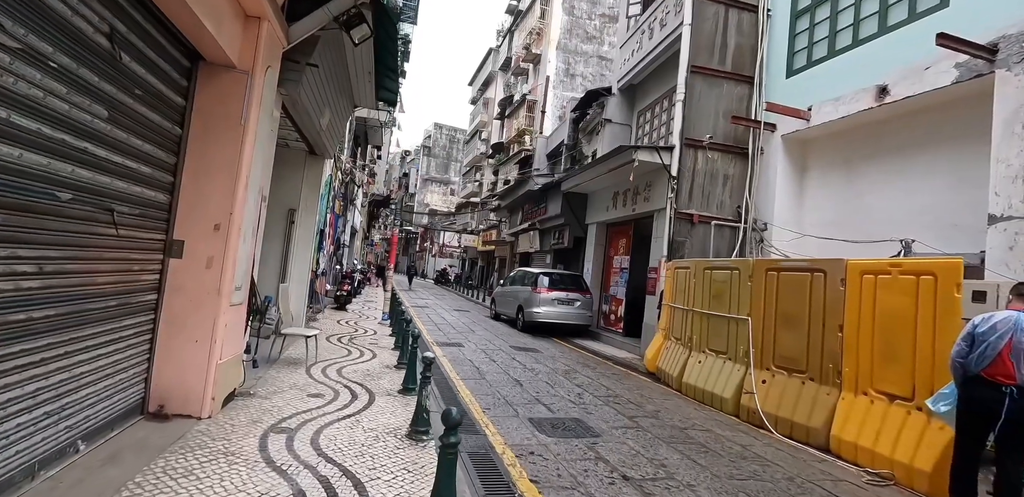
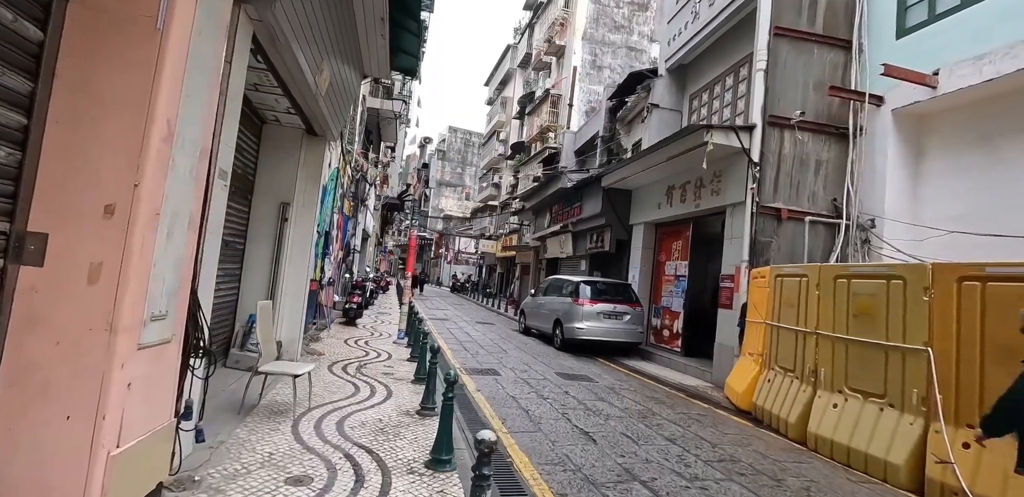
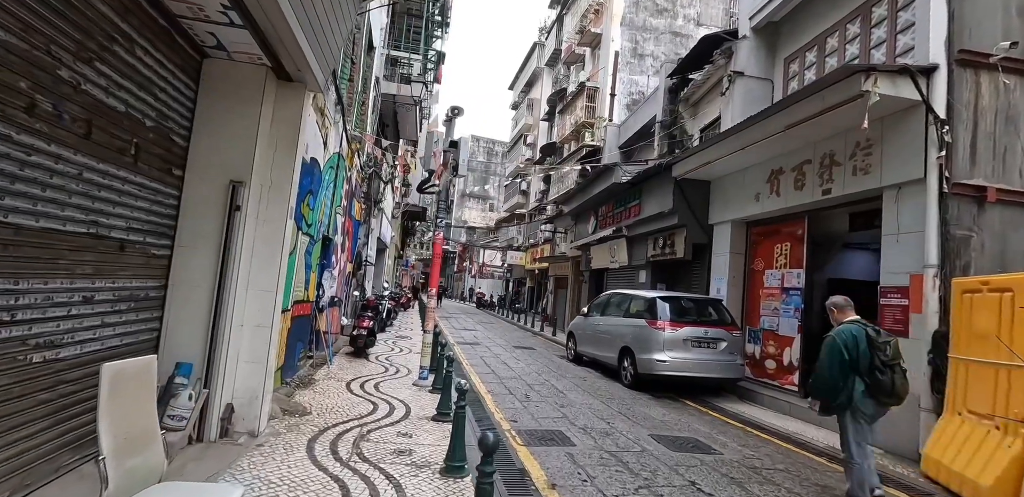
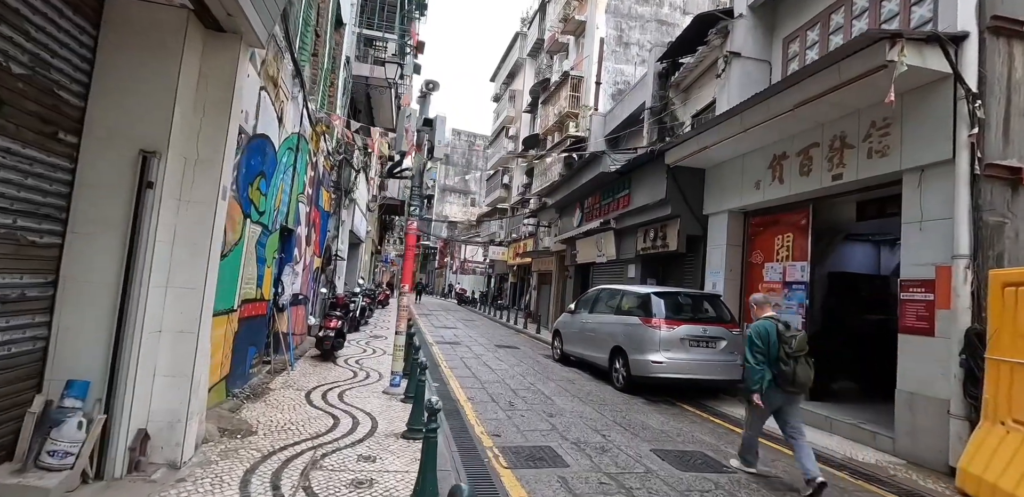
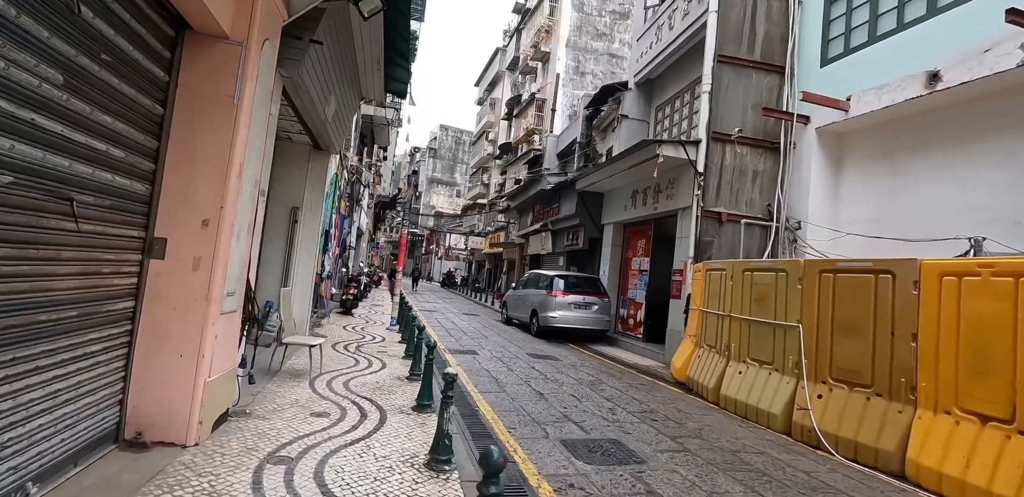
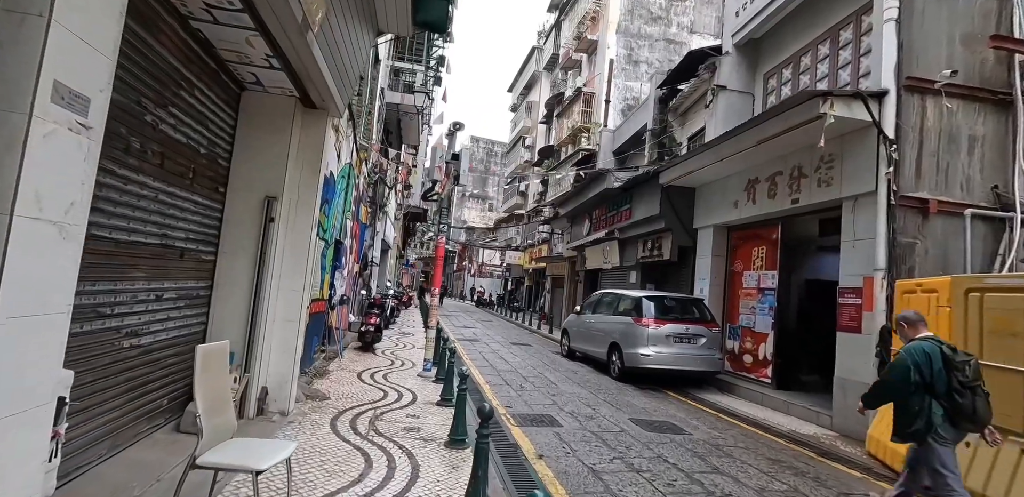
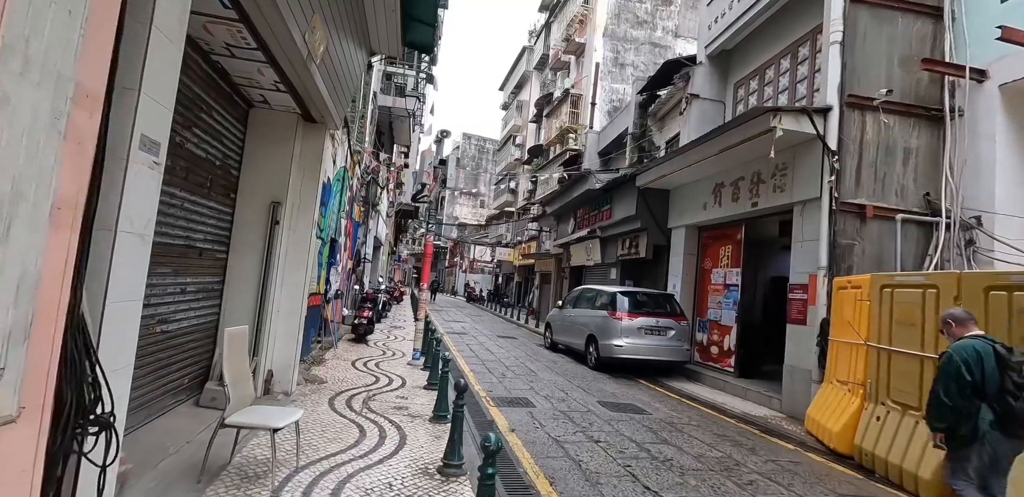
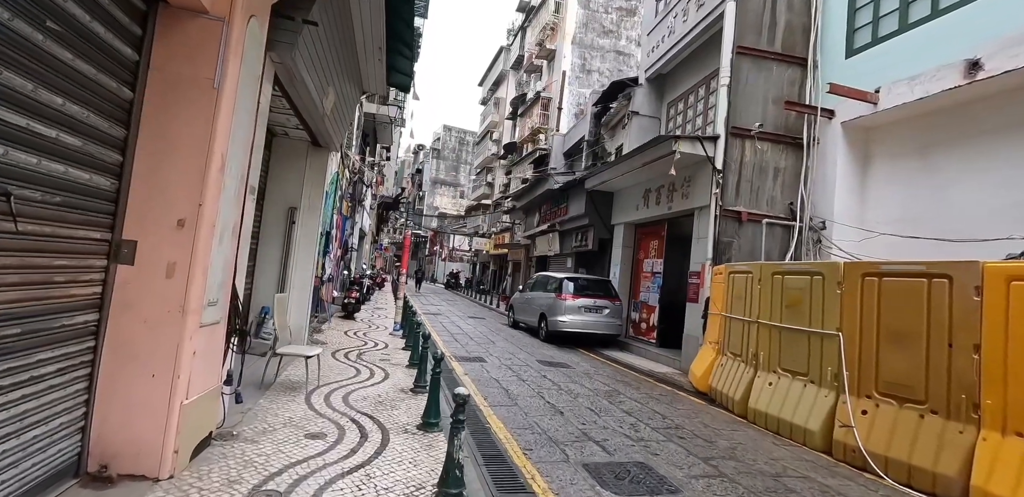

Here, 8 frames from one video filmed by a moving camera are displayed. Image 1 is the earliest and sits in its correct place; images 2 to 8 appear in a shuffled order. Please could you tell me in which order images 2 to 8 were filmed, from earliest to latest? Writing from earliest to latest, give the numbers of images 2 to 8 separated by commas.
5, 8, 2, 7, 6, 3, 4
